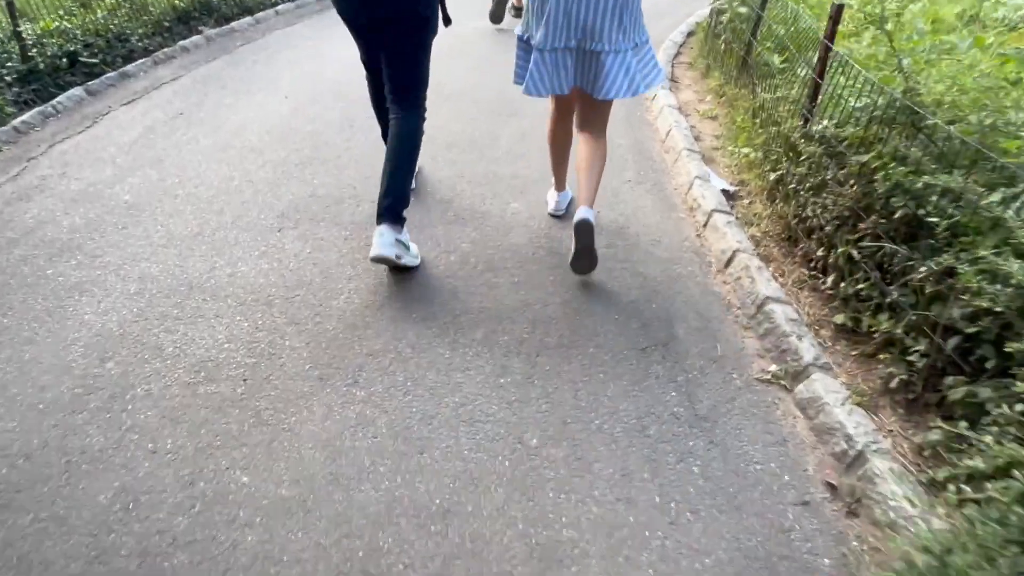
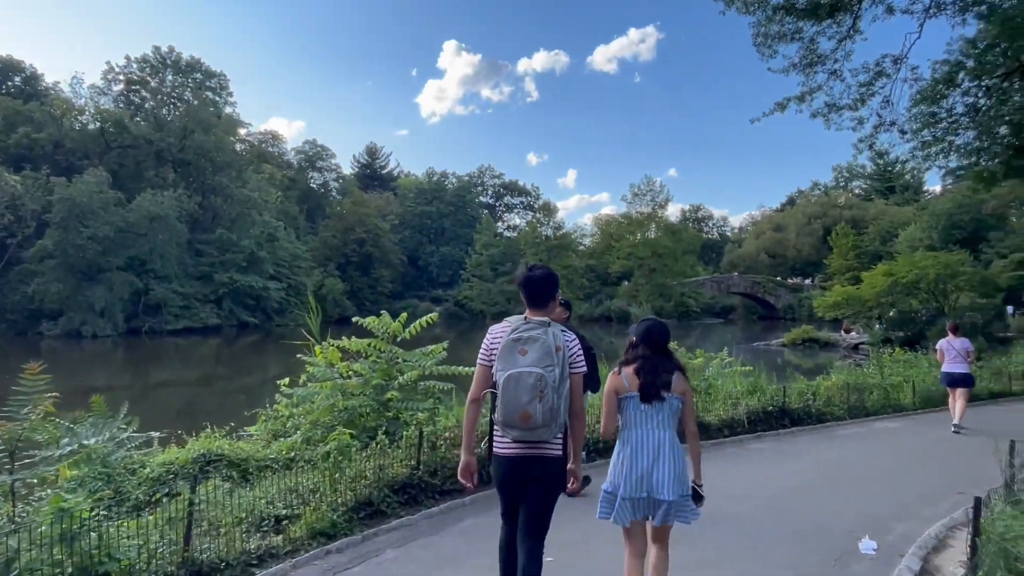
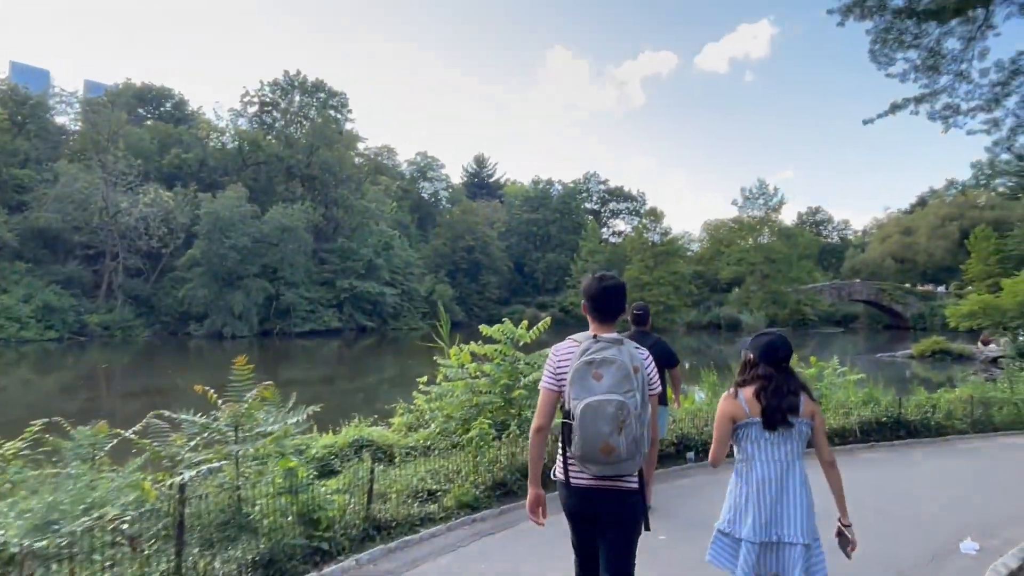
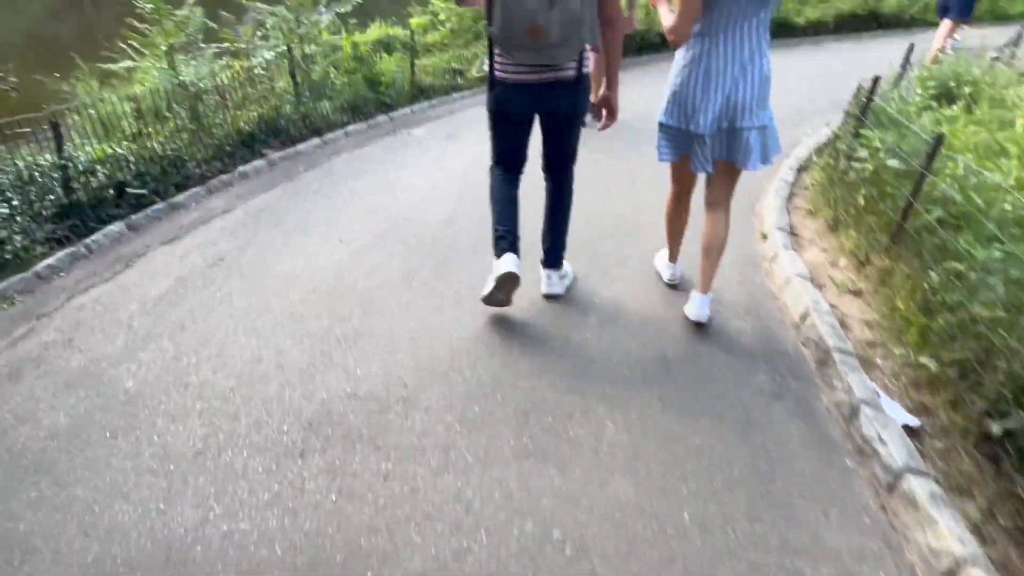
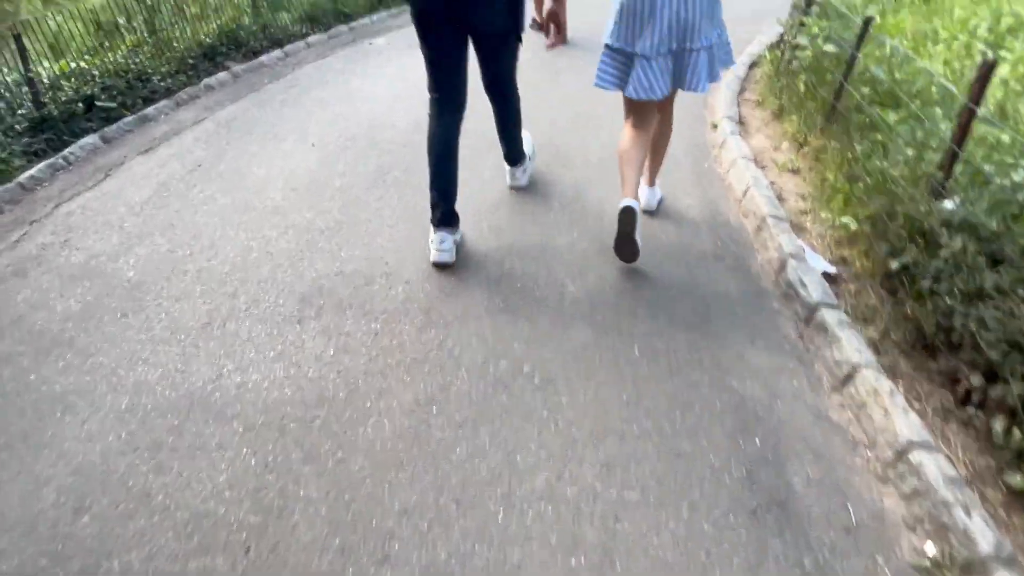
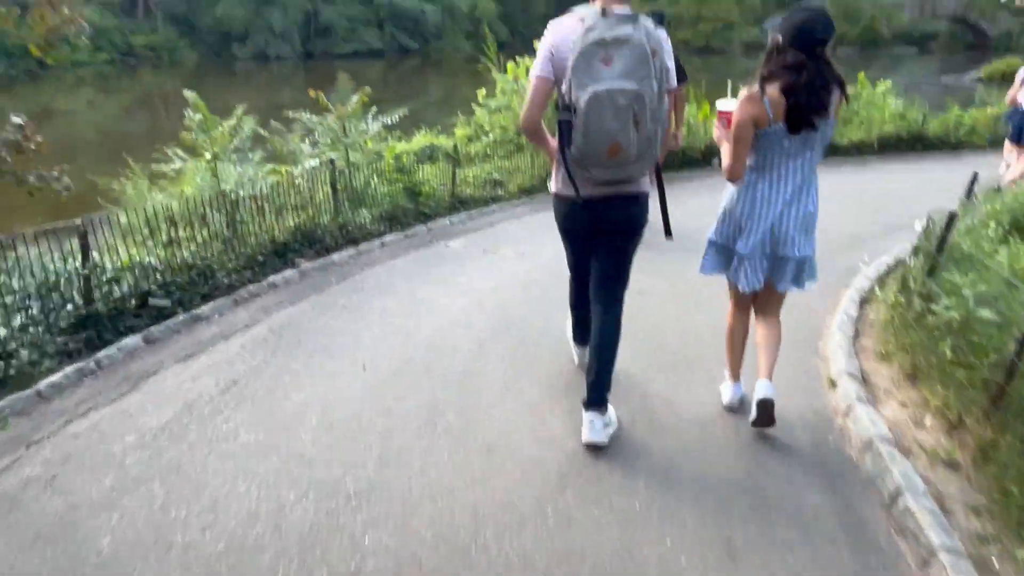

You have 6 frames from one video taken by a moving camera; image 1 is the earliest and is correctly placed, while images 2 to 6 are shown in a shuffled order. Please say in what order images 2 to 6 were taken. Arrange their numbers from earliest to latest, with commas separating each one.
5, 4, 6, 3, 2
